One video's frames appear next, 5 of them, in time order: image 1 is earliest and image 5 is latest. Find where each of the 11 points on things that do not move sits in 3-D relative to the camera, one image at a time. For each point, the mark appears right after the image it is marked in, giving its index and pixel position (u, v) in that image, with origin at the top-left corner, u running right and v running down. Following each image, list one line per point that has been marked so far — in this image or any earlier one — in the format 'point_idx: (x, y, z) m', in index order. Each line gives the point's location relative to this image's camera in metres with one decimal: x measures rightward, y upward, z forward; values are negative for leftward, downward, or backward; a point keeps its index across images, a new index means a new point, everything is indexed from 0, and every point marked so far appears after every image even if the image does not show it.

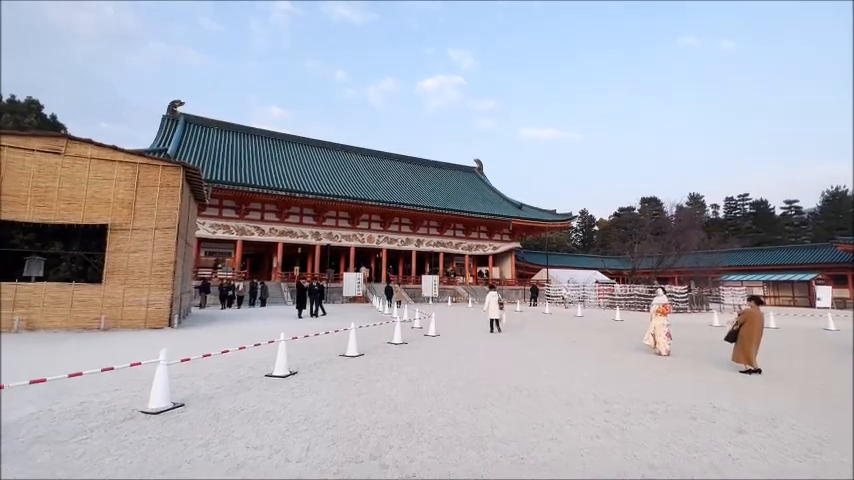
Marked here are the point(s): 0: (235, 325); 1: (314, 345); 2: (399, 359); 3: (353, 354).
0: (-5.4, -2.5, +13.1) m
1: (-2.0, -1.9, +8.1) m
2: (-0.4, -1.9, +7.4) m
3: (-1.2, -1.8, +7.4) m
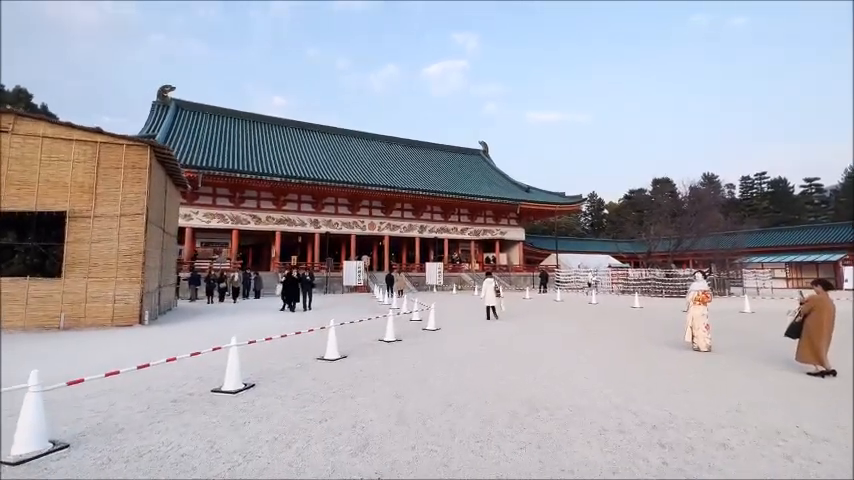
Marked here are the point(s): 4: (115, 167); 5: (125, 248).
0: (-5.4, -2.1, +12.0) m
1: (-2.1, -1.6, +6.9) m
2: (-0.5, -1.6, +6.2) m
3: (-1.3, -1.6, +6.2) m
4: (-6.8, +1.6, +10.0) m
5: (-6.5, -0.2, +9.9) m
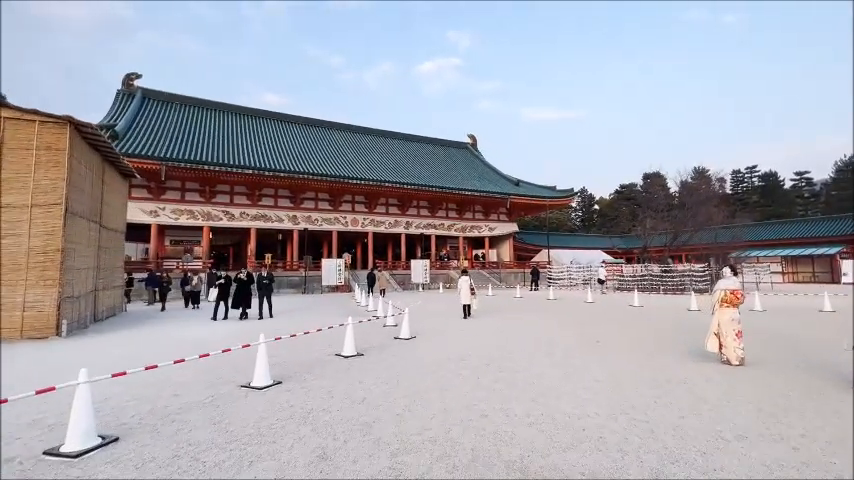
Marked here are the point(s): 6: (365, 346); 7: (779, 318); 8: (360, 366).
0: (-5.9, -2.0, +10.4) m
1: (-2.5, -1.5, +5.4) m
2: (-0.9, -1.5, +4.7) m
3: (-1.7, -1.5, +4.7) m
4: (-7.3, +1.7, +8.4) m
5: (-7.0, -0.1, +8.2) m
6: (-1.0, -1.6, +7.0) m
7: (+8.3, -1.9, +10.9) m
8: (-0.8, -1.6, +5.7) m
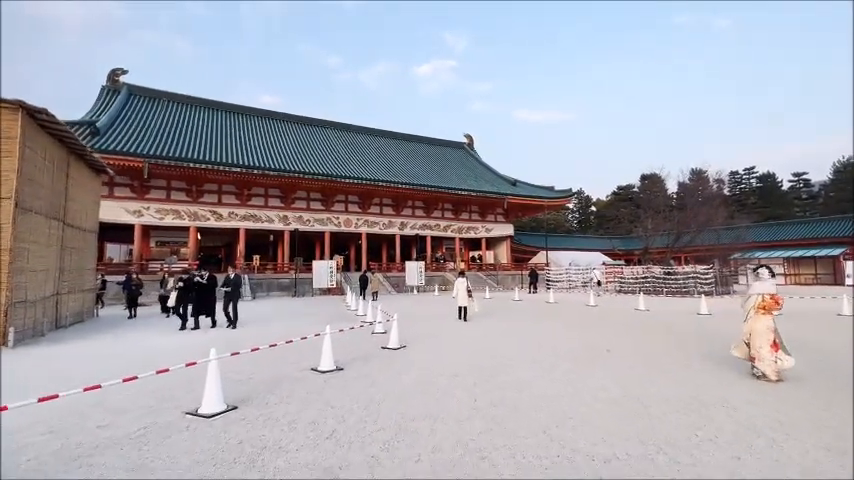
0: (-6.1, -2.0, +9.5) m
1: (-2.6, -1.5, +4.6) m
2: (-1.0, -1.5, +3.9) m
3: (-1.8, -1.4, +3.8) m
4: (-7.5, +1.7, +7.5) m
5: (-7.1, -0.1, +7.4) m
6: (-1.1, -1.6, +6.2) m
7: (+8.2, -1.8, +10.1) m
8: (-1.0, -1.5, +4.9) m
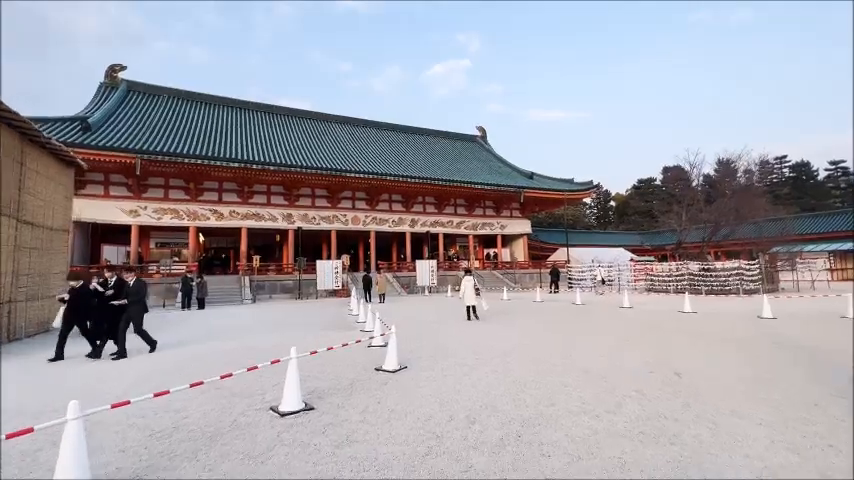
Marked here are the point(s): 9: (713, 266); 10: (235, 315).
0: (-5.9, -2.0, +8.1) m
1: (-2.6, -1.4, +3.0) m
2: (-1.0, -1.4, +2.3) m
3: (-1.8, -1.3, +2.3) m
4: (-7.4, +1.7, +6.1) m
5: (-7.0, 0.0, +6.0) m
6: (-1.0, -1.5, +4.6) m
7: (+8.4, -1.6, +8.2) m
8: (-0.9, -1.4, +3.3) m
9: (+11.4, -1.0, +18.3) m
10: (-6.0, -2.3, +14.4) m
